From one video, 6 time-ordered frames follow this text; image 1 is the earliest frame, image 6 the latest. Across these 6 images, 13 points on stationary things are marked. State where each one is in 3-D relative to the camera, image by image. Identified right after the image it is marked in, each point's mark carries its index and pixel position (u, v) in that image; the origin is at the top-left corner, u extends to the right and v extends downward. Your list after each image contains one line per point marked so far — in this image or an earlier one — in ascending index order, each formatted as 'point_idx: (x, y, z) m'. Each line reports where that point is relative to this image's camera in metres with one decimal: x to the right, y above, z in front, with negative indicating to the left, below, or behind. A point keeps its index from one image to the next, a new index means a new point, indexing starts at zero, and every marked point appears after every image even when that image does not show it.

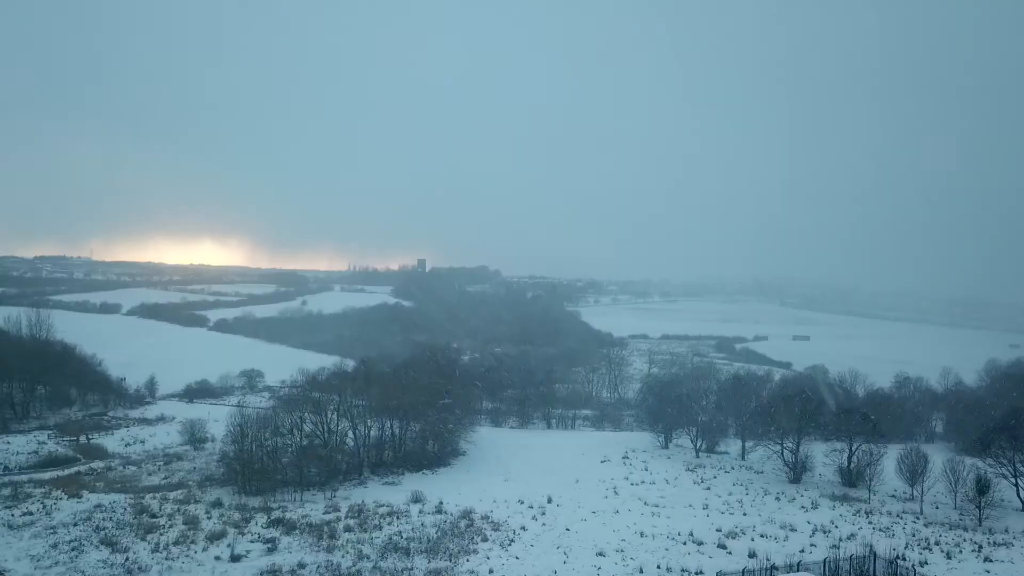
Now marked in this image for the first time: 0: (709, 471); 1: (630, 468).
0: (+5.9, -5.4, +17.9) m
1: (+3.6, -5.5, +18.3) m
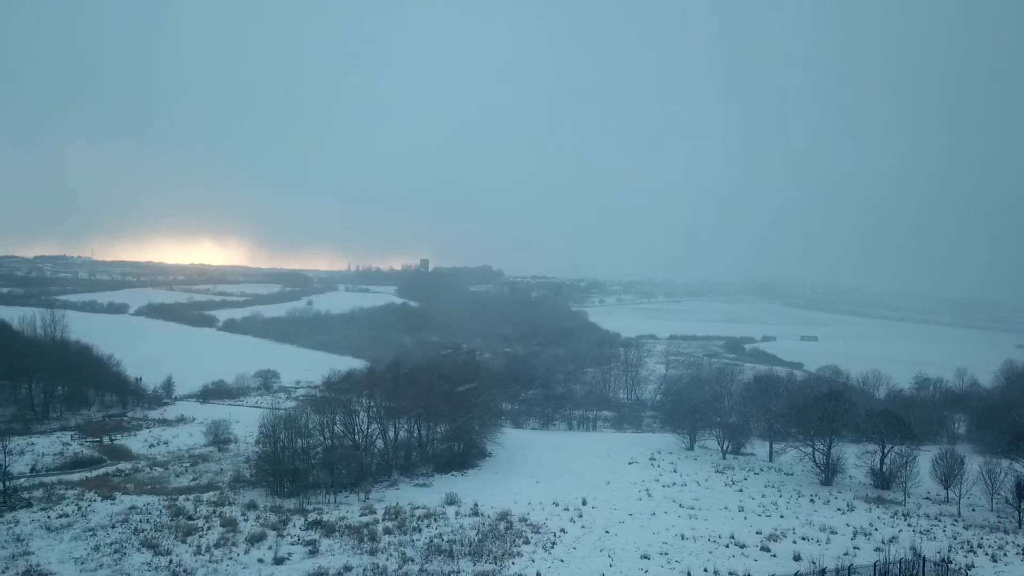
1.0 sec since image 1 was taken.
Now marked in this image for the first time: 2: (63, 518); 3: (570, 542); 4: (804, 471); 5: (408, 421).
0: (+6.7, -5.5, +17.8) m
1: (+4.5, -5.5, +18.3) m
2: (-10.1, -5.2, +13.6) m
3: (+1.2, -5.3, +12.5) m
4: (+8.7, -5.5, +17.9) m
5: (-3.3, -4.3, +19.5) m
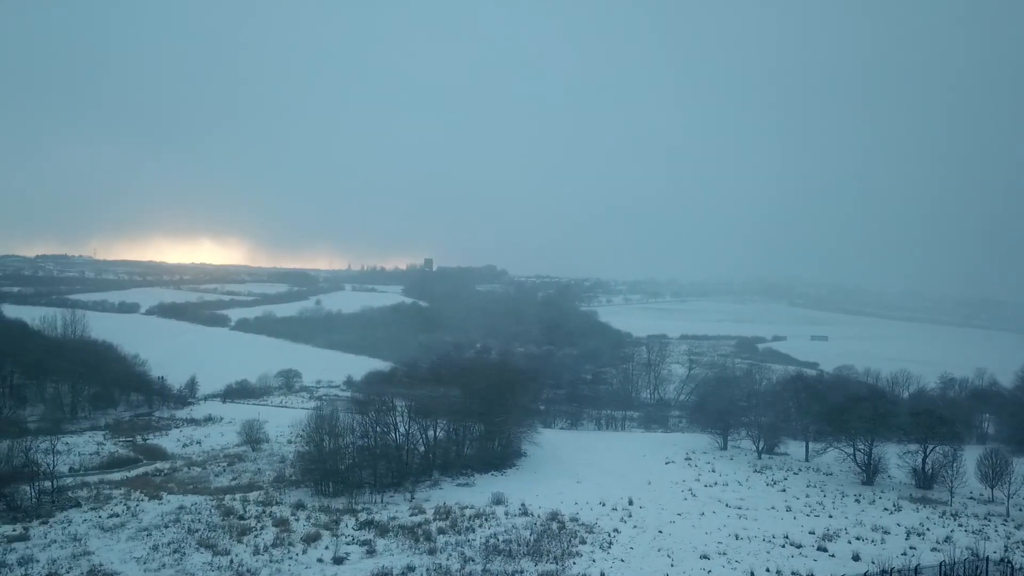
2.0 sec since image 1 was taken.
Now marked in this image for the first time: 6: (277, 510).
0: (+7.9, -5.5, +17.8) m
1: (+5.7, -5.5, +18.3) m
2: (-9.0, -5.2, +13.6) m
3: (+2.4, -5.3, +12.5) m
4: (+9.9, -5.5, +17.9) m
5: (-2.1, -4.3, +19.5) m
6: (-5.6, -5.3, +14.3) m
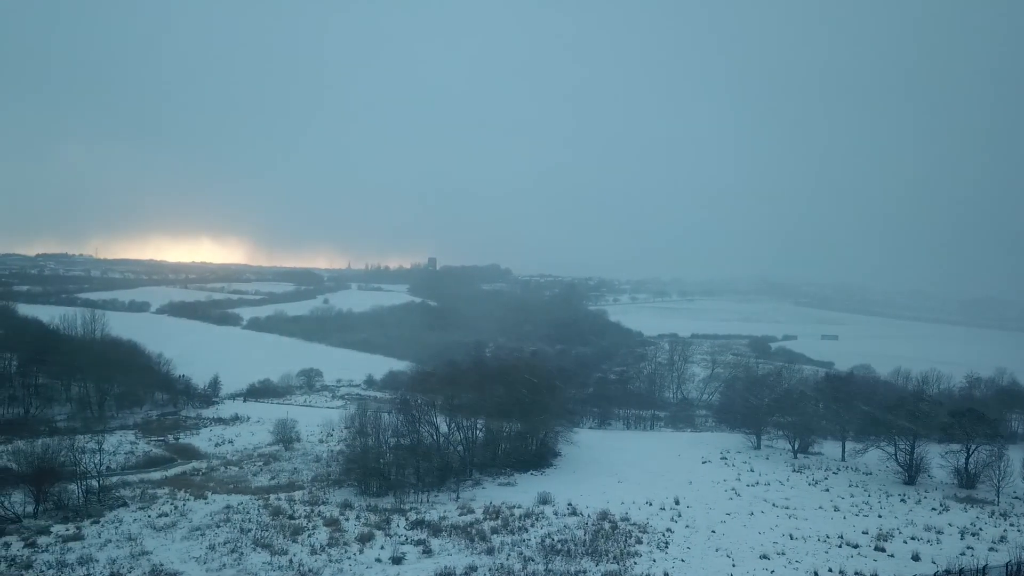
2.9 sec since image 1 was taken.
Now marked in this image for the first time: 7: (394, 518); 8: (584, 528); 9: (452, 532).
0: (+9.0, -5.4, +17.8) m
1: (+6.8, -5.5, +18.2) m
2: (-7.8, -5.2, +13.6) m
3: (+3.5, -5.3, +12.5) m
4: (+11.0, -5.4, +17.9) m
5: (-1.0, -4.3, +19.5) m
6: (-4.5, -5.3, +14.3) m
7: (-2.7, -5.3, +13.8) m
8: (+1.6, -5.2, +13.2) m
9: (-1.3, -5.3, +13.0) m
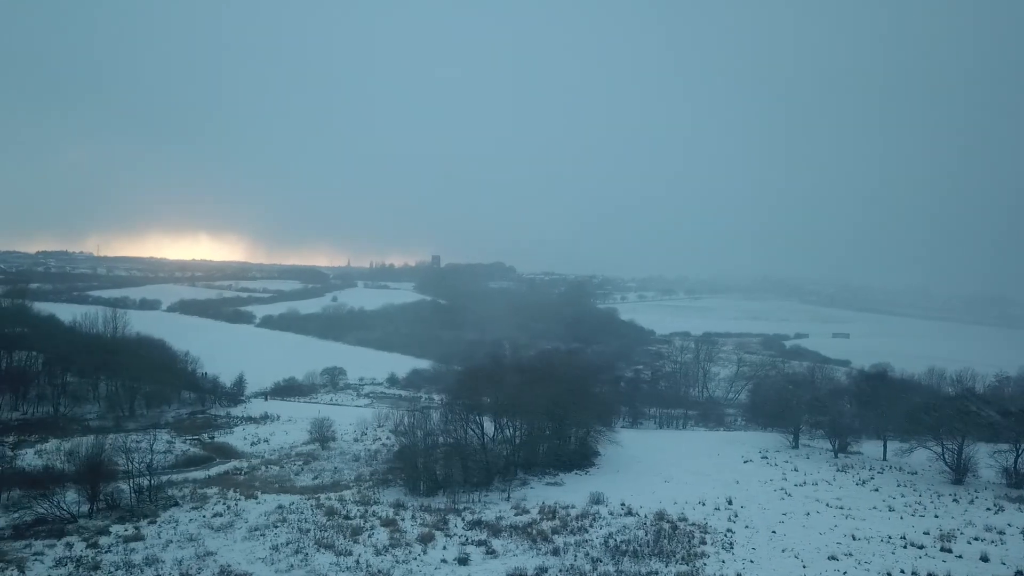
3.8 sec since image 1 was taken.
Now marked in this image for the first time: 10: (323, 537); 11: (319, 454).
0: (+10.3, -5.4, +17.7) m
1: (+8.1, -5.4, +18.2) m
2: (-6.6, -5.2, +13.5) m
3: (+4.8, -5.2, +12.4) m
4: (+12.3, -5.4, +17.8) m
5: (+0.3, -4.3, +19.4) m
6: (-3.2, -5.2, +14.2) m
7: (-1.4, -5.2, +13.7) m
8: (+2.9, -5.2, +13.1) m
9: (0.0, -5.2, +12.9) m
10: (-3.9, -5.2, +12.5) m
11: (-6.3, -5.4, +19.8) m
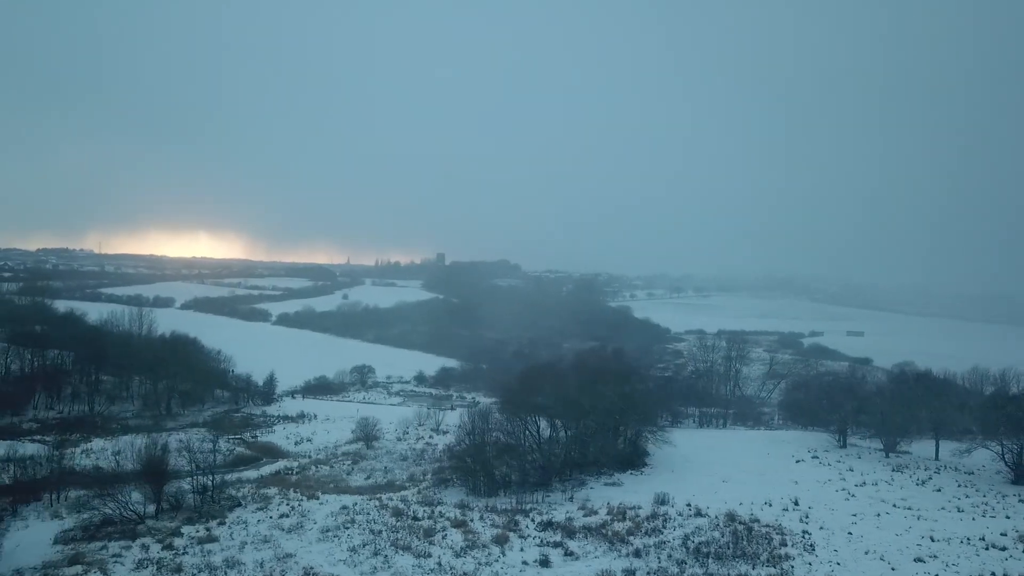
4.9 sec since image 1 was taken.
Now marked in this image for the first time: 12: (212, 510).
0: (+11.9, -5.4, +17.6) m
1: (+9.6, -5.4, +18.0) m
2: (-5.0, -5.1, +13.4) m
3: (+6.4, -5.2, +12.3) m
4: (+13.9, -5.4, +17.7) m
5: (+1.9, -4.2, +19.2) m
6: (-1.6, -5.2, +14.1) m
7: (+0.1, -5.2, +13.6) m
8: (+4.4, -5.2, +13.0) m
9: (+1.6, -5.2, +12.7) m
10: (-2.4, -5.1, +12.4) m
11: (-4.8, -5.4, +19.7) m
12: (-6.8, -5.0, +13.7) m
